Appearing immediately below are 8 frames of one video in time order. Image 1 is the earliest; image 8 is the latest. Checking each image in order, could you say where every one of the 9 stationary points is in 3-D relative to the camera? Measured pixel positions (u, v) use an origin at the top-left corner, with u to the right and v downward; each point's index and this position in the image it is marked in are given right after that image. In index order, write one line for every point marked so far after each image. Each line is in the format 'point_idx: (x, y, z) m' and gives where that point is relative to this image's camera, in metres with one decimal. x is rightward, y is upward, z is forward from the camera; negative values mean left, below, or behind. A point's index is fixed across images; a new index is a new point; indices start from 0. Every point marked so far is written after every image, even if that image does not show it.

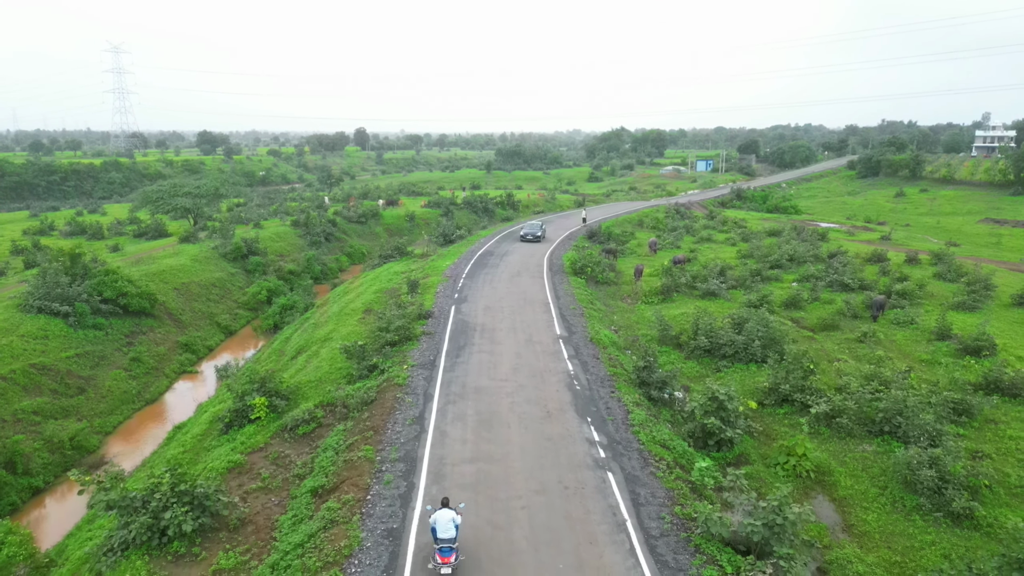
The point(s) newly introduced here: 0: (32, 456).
0: (-17.9, -6.2, +19.2) m
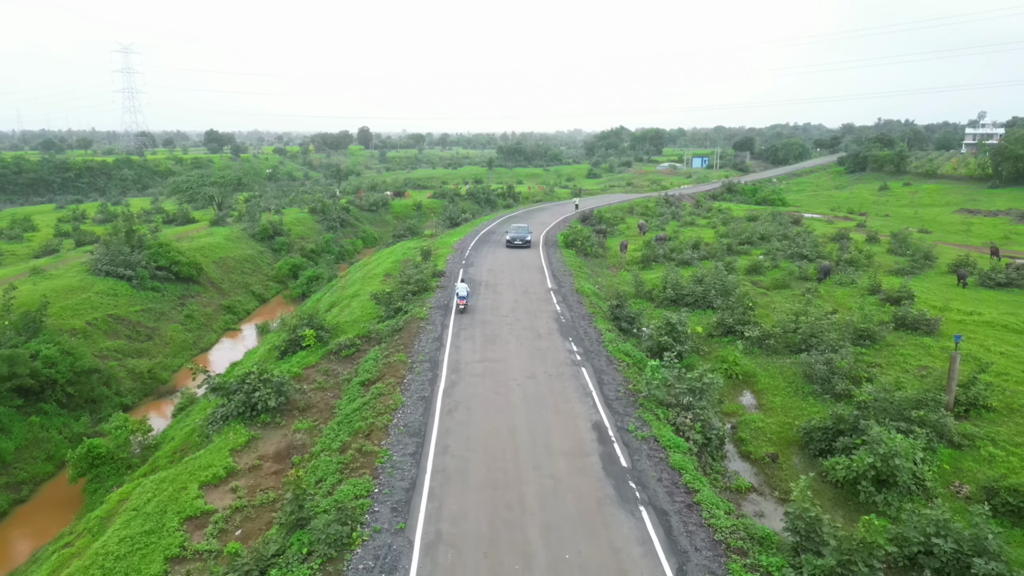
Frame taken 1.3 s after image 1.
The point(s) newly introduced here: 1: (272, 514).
0: (-18.0, -4.2, +23.7) m
1: (-5.8, -5.2, +12.6) m
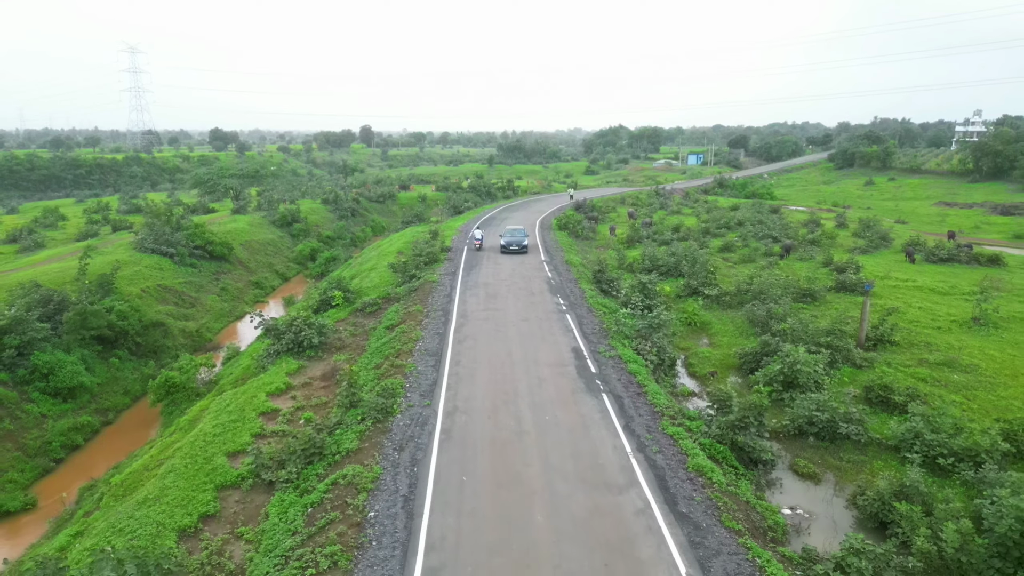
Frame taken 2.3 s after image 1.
0: (-18.1, -2.5, +27.8) m
1: (-5.9, -3.6, +16.6) m
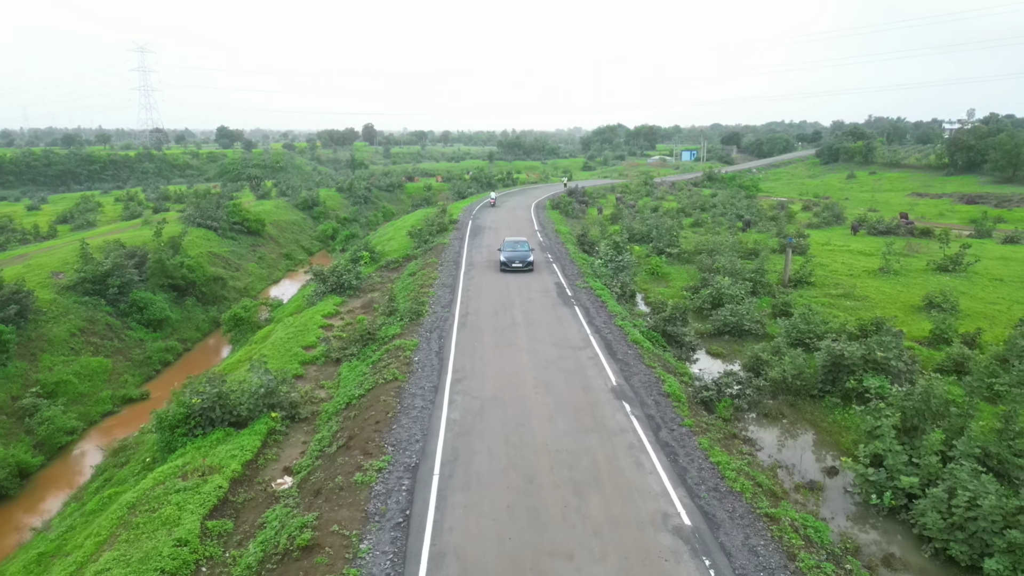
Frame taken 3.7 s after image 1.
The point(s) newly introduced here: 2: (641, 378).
0: (-18.2, -0.1, +33.4) m
1: (-6.1, -1.1, +22.2) m
2: (+3.7, -2.7, +15.2) m
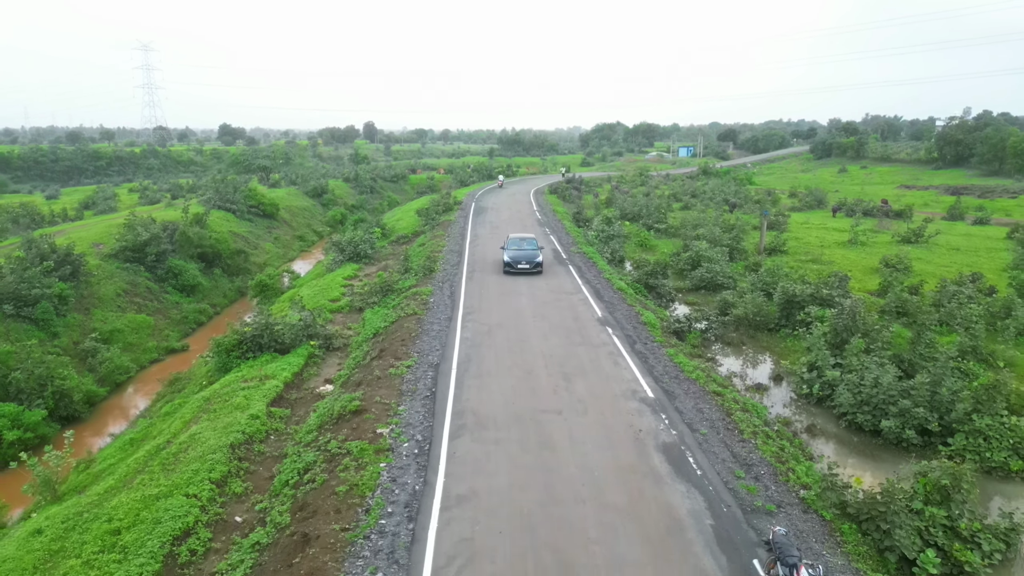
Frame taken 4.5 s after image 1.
0: (-18.2, +1.7, +36.1) m
1: (-6.0, +0.7, +24.9) m
2: (+3.8, -0.9, +17.9) m
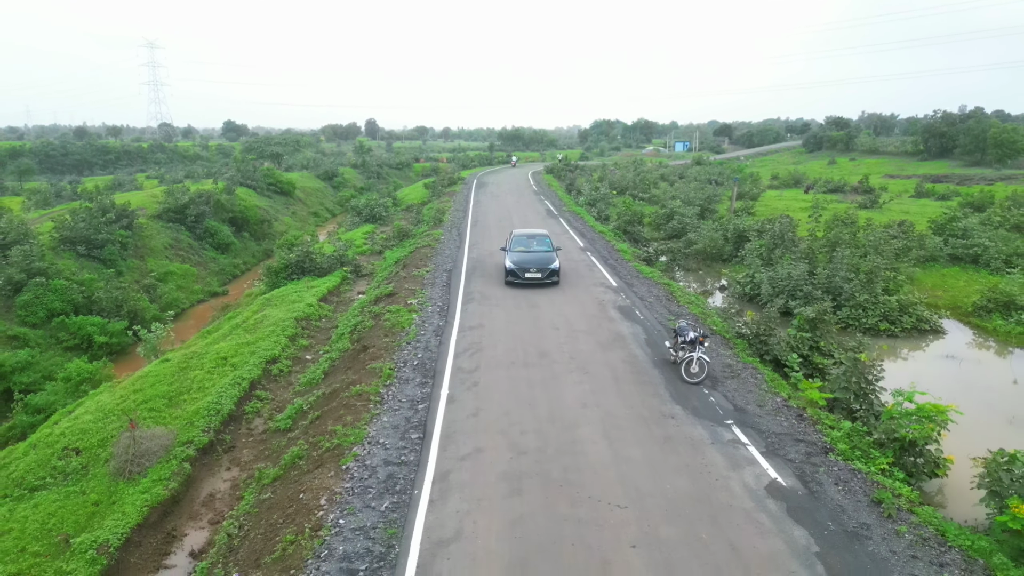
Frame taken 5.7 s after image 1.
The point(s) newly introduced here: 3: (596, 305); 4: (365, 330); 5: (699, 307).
0: (-18.3, +4.4, +39.8) m
1: (-6.1, +3.3, +28.7) m
2: (+3.7, +1.8, +21.6) m
3: (+2.3, -0.5, +14.2) m
4: (-3.9, -1.1, +13.5) m
5: (+5.3, -0.6, +14.5) m
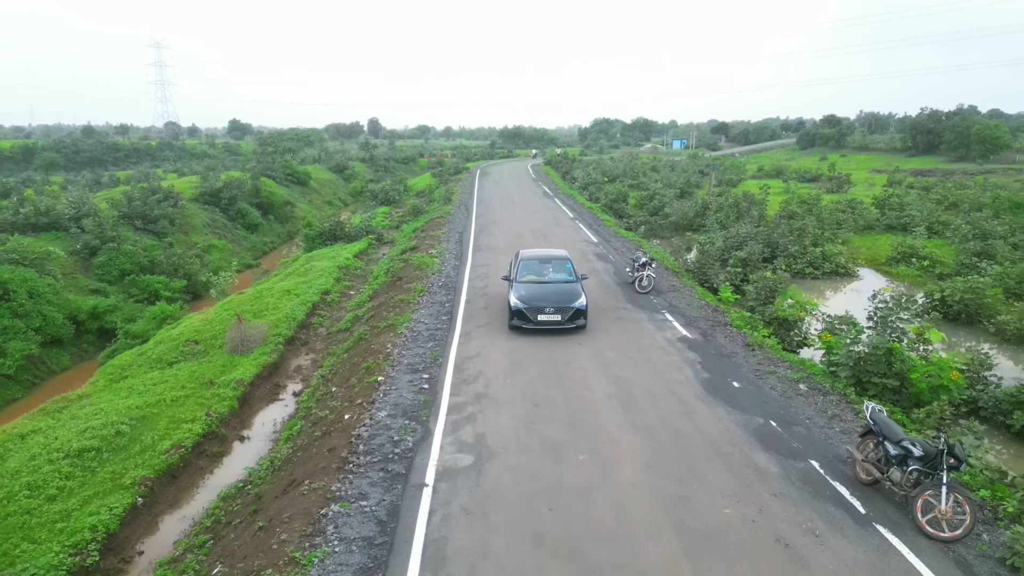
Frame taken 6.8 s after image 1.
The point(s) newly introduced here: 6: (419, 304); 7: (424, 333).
0: (-18.2, +6.1, +43.5) m
1: (-6.1, +5.0, +32.4) m
2: (+3.7, +3.5, +25.3) m
3: (+2.3, +1.2, +17.9) m
4: (-3.9, +0.6, +17.2) m
5: (+5.3, +1.1, +18.2) m
6: (-2.4, -0.4, +13.2) m
7: (-1.9, -1.0, +11.2) m
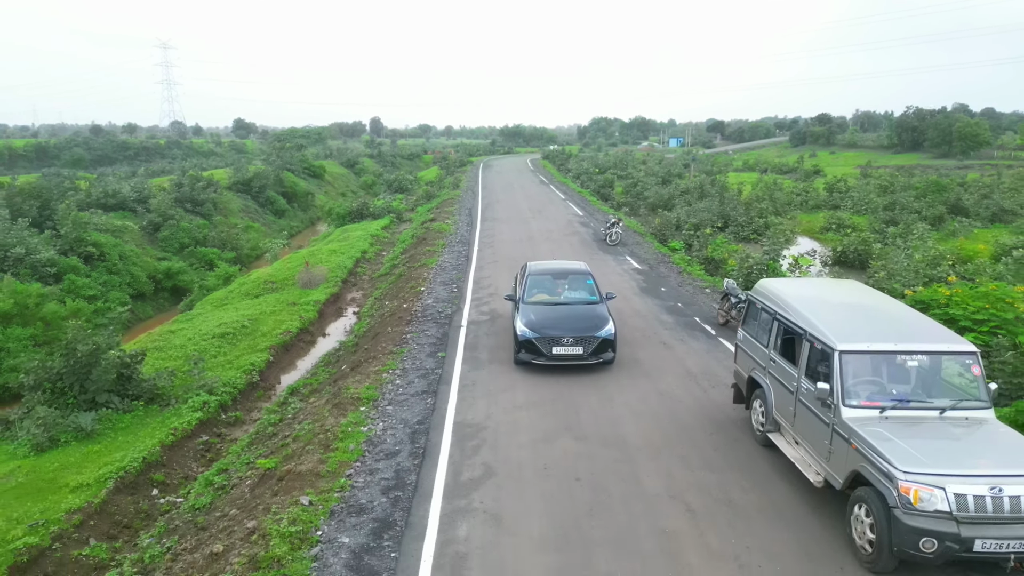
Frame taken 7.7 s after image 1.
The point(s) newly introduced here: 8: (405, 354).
0: (-18.2, +7.8, +47.9) m
1: (-6.0, +6.7, +36.7) m
2: (+3.7, +5.1, +29.6) m
3: (+2.3, +2.9, +22.2) m
4: (-3.8, +2.2, +21.6) m
5: (+5.3, +2.8, +22.5) m
6: (-2.4, +1.2, +17.5) m
7: (-1.9, +0.6, +15.5) m
8: (-2.0, -1.2, +9.5) m
